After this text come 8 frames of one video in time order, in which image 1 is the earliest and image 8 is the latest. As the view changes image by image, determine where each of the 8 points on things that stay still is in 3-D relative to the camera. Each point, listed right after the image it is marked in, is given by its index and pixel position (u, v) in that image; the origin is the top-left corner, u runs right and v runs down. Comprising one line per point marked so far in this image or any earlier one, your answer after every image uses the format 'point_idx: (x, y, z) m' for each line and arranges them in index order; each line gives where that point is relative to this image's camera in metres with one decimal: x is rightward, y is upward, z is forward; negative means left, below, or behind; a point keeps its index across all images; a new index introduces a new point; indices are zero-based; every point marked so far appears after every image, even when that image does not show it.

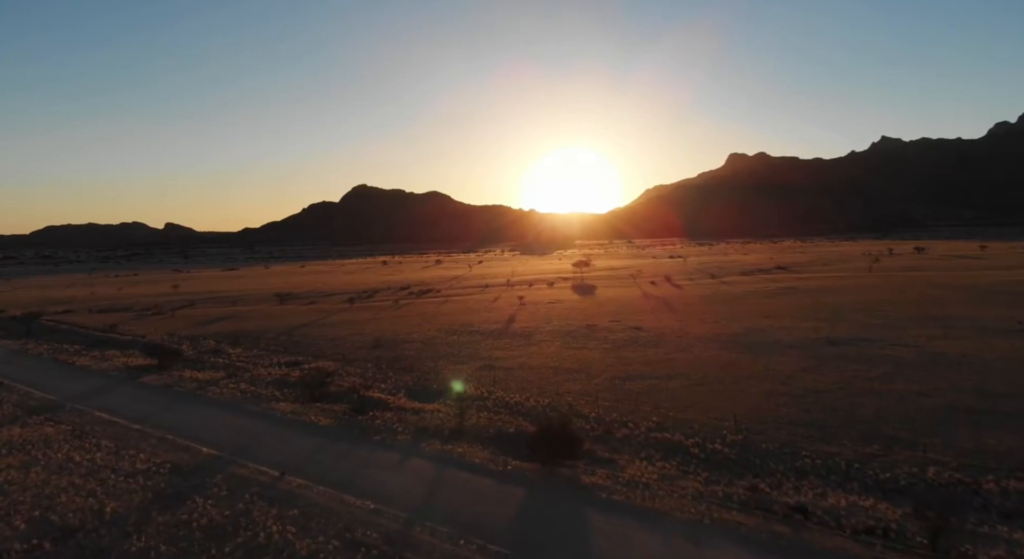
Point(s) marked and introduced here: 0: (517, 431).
0: (+0.1, -3.8, +14.2) m
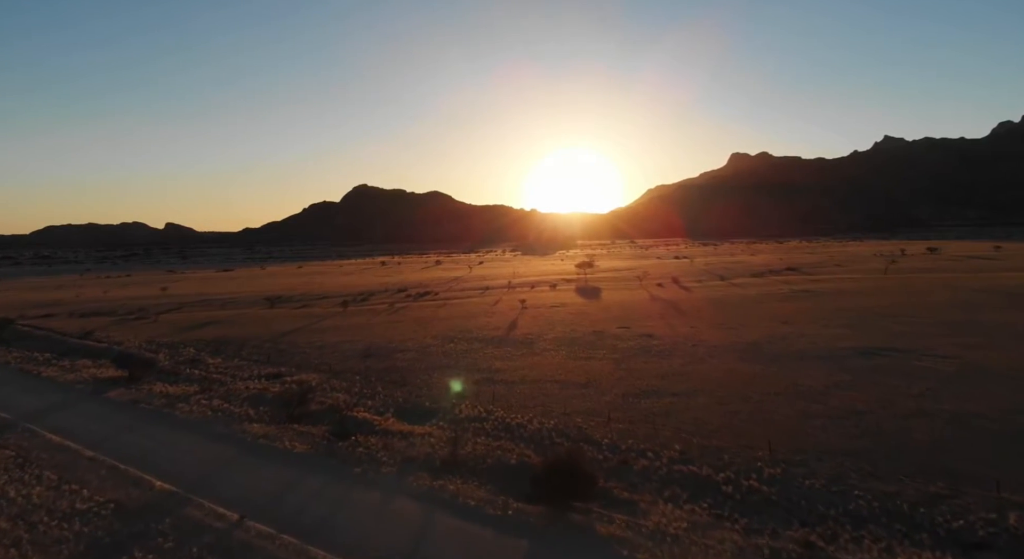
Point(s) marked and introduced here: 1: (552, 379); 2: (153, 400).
0: (+0.2, -4.0, +12.3) m
1: (+1.4, -3.3, +19.0) m
2: (-11.8, -4.0, +18.5) m
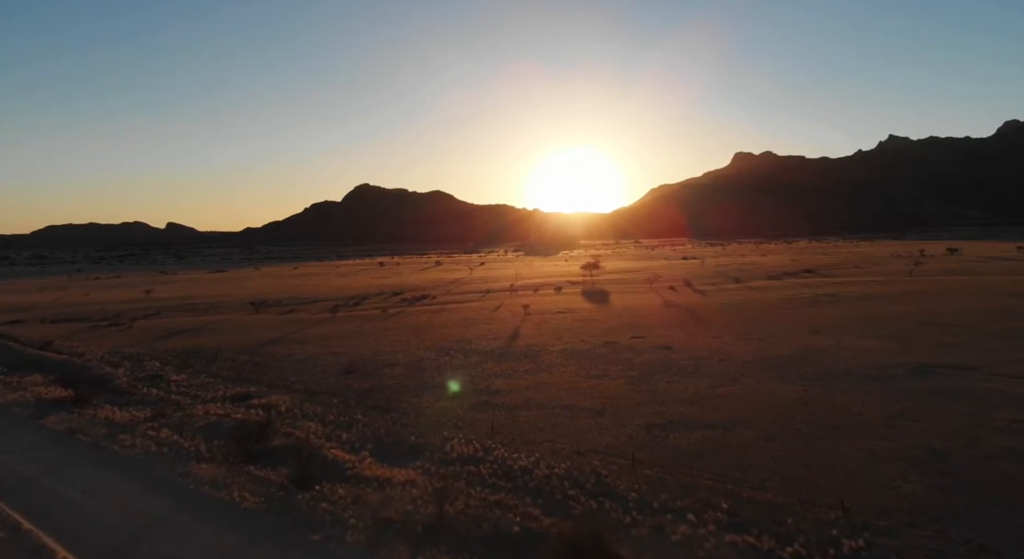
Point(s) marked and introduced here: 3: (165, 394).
0: (+0.2, -4.2, +9.6) m
1: (+1.4, -3.6, +16.3) m
2: (-11.7, -4.2, +15.8) m
3: (-11.6, -3.9, +18.9) m
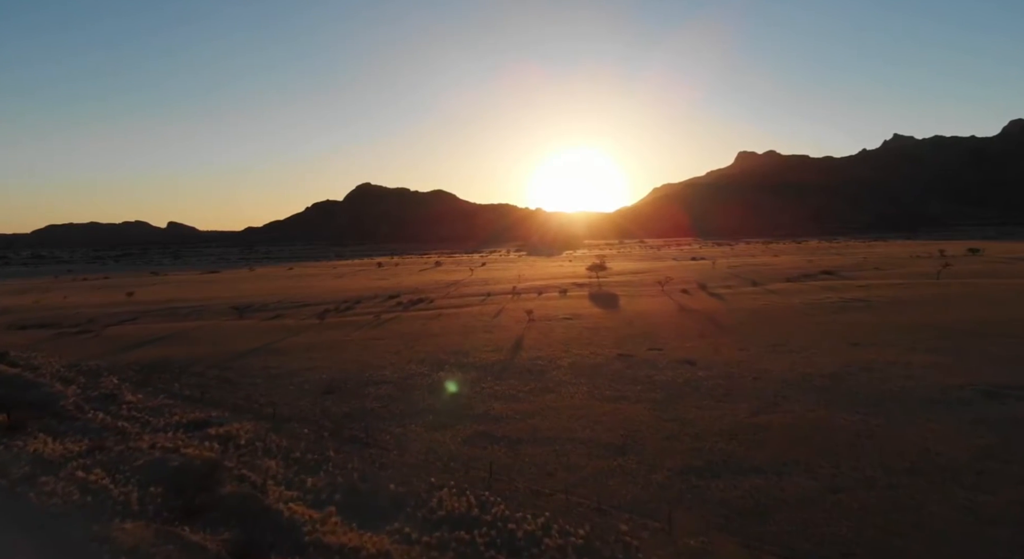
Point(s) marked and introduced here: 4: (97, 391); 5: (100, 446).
0: (+0.2, -4.4, +6.9) m
1: (+1.5, -3.8, +13.6) m
2: (-11.6, -4.4, +13.2) m
3: (-11.6, -4.1, +16.3) m
4: (-14.2, -3.8, +19.3) m
5: (-10.5, -4.2, +14.3) m
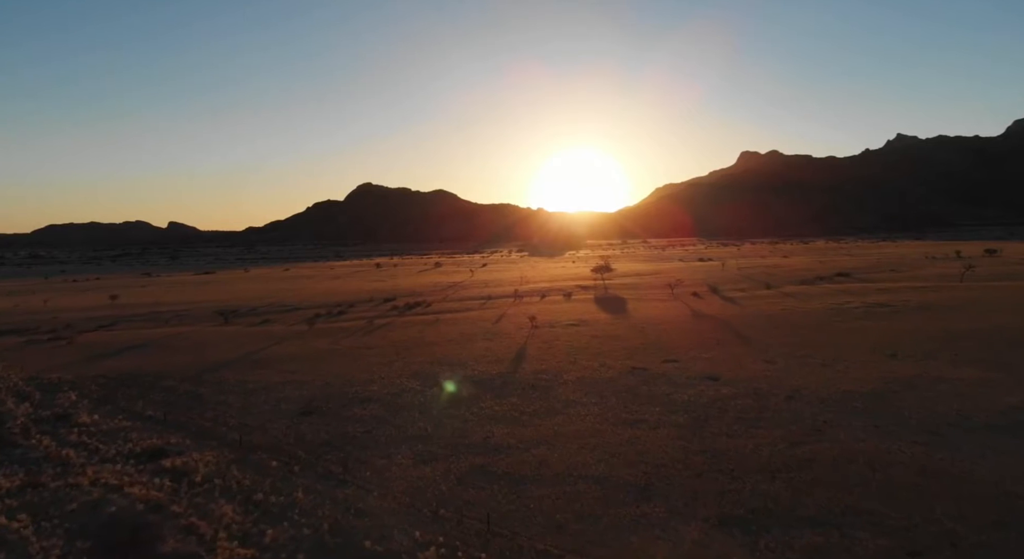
0: (+0.3, -4.6, +4.9) m
1: (+1.5, -4.0, +11.6) m
2: (-11.6, -4.6, +11.2) m
3: (-11.5, -4.2, +14.3) m
4: (-14.1, -4.0, +17.3) m
5: (-10.4, -4.4, +12.3) m
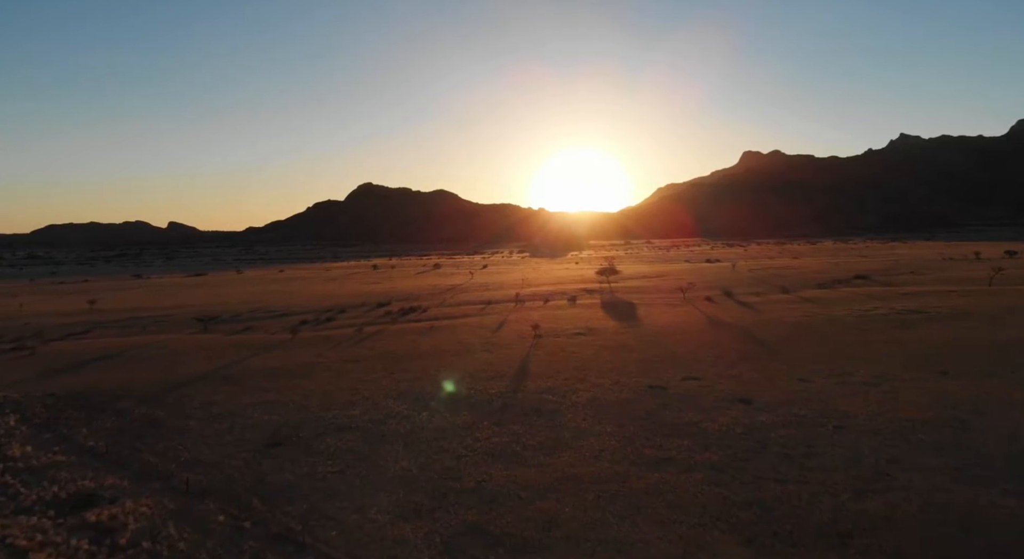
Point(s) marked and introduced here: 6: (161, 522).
0: (+0.3, -4.8, +2.6) m
1: (+1.5, -4.2, +9.2) m
2: (-11.6, -4.8, +8.9) m
3: (-11.5, -4.5, +12.0) m
4: (-14.1, -4.2, +15.0) m
5: (-10.4, -4.6, +10.0) m
6: (-6.4, -4.4, +10.3) m
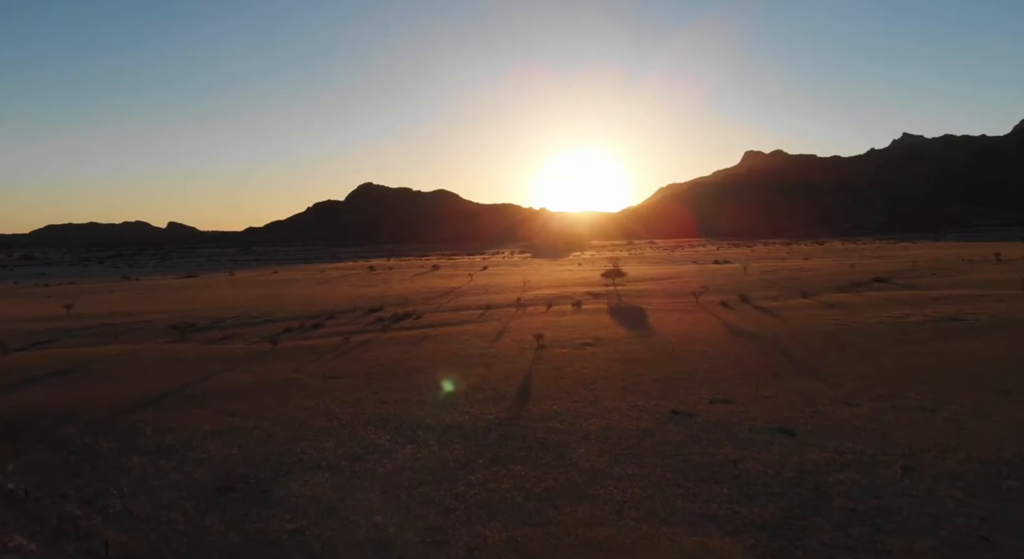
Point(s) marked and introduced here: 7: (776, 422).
0: (+0.3, -5.0, +0.2) m
1: (+1.6, -4.4, +6.9) m
2: (-11.6, -5.0, +6.5) m
3: (-11.5, -4.7, +9.7) m
4: (-14.1, -4.4, +12.7) m
5: (-10.4, -4.8, +7.7) m
6: (-6.4, -4.6, +8.0) m
7: (+6.6, -3.5, +14.2) m
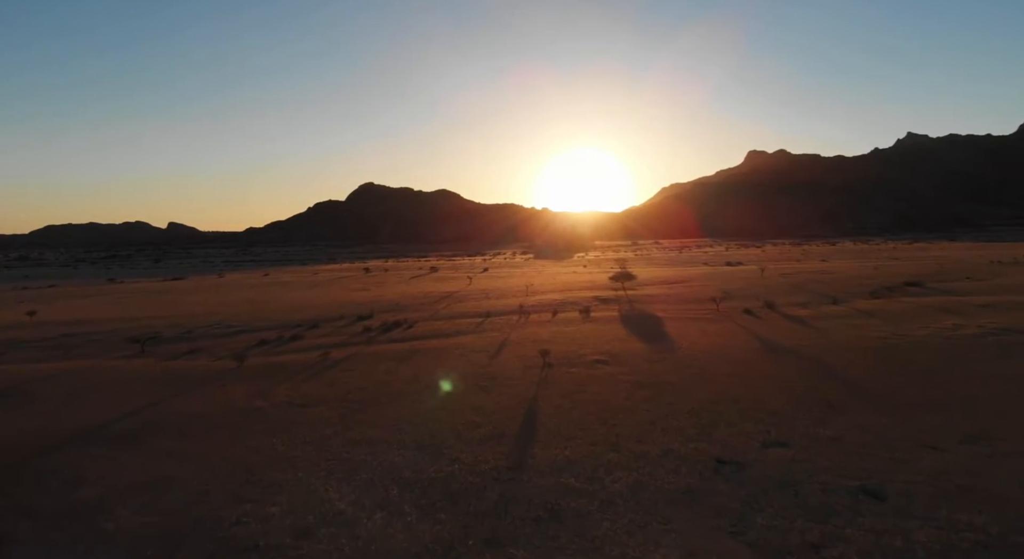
0: (+0.2, -5.3, -2.9) m
1: (+1.6, -4.7, +3.7) m
2: (-11.5, -5.3, +3.4) m
3: (-11.4, -5.0, +6.6) m
4: (-14.0, -4.7, +9.6) m
5: (-10.4, -5.1, +4.6) m
6: (-6.4, -4.9, +4.9) m
7: (+6.6, -3.8, +11.0) m
